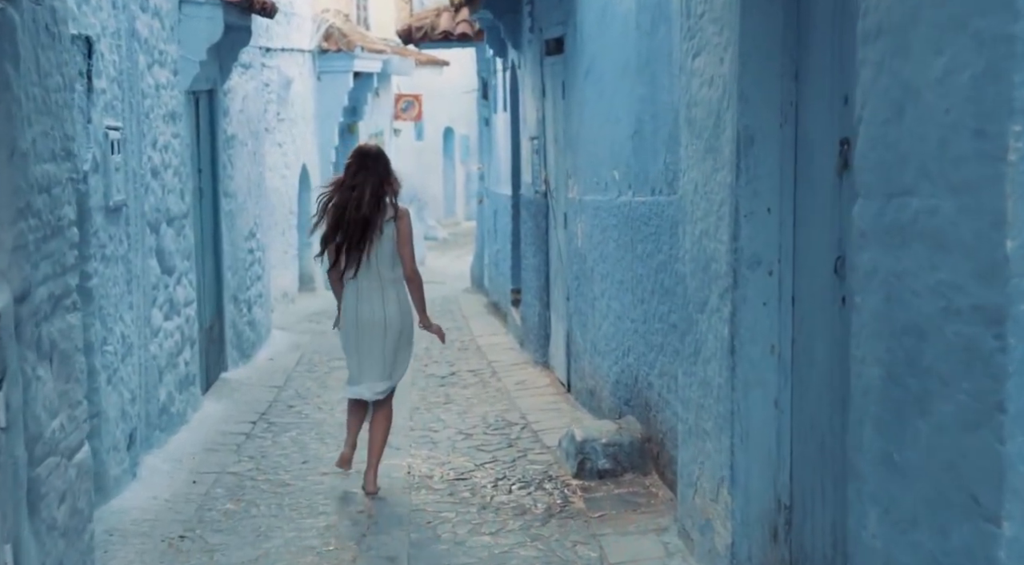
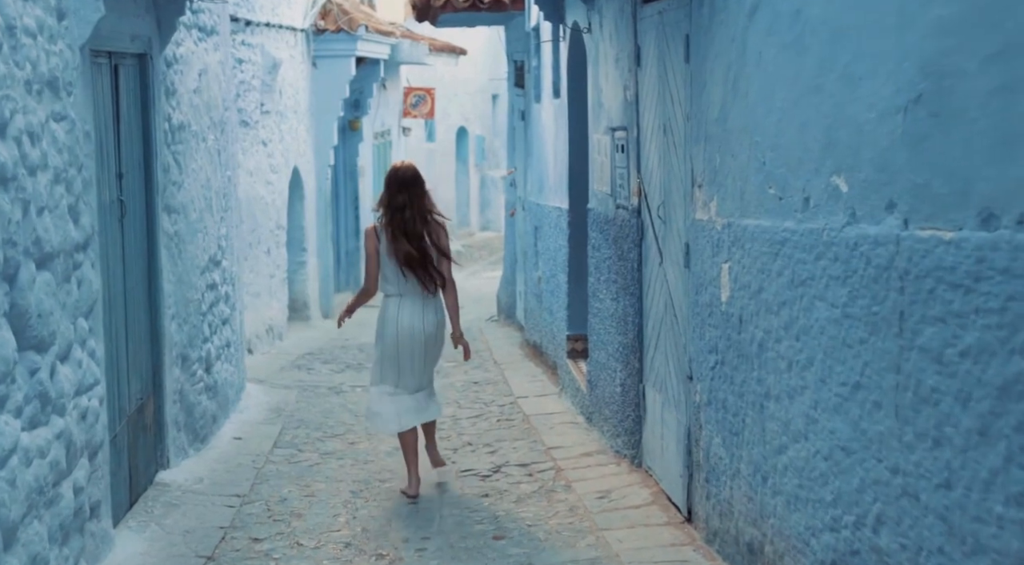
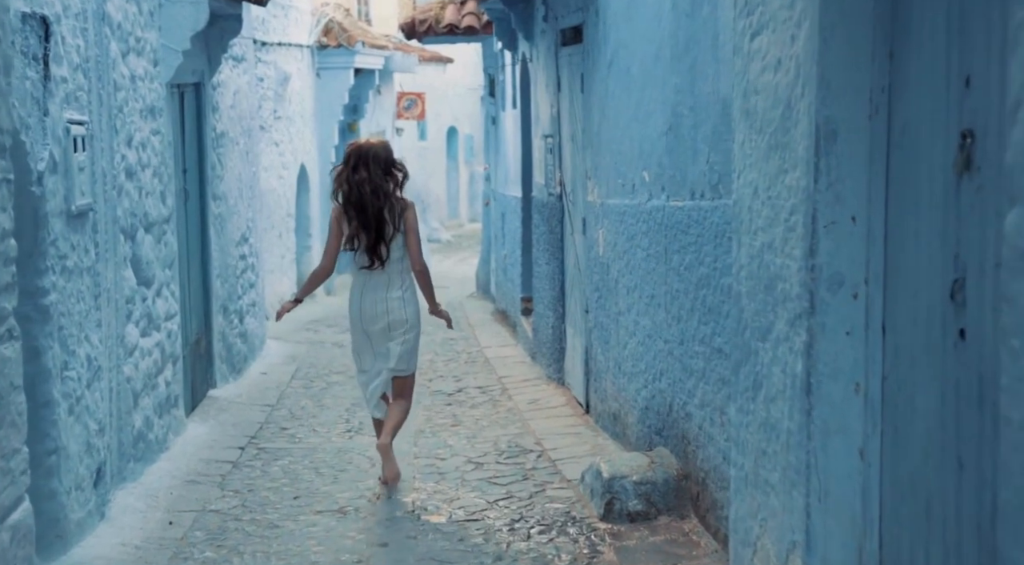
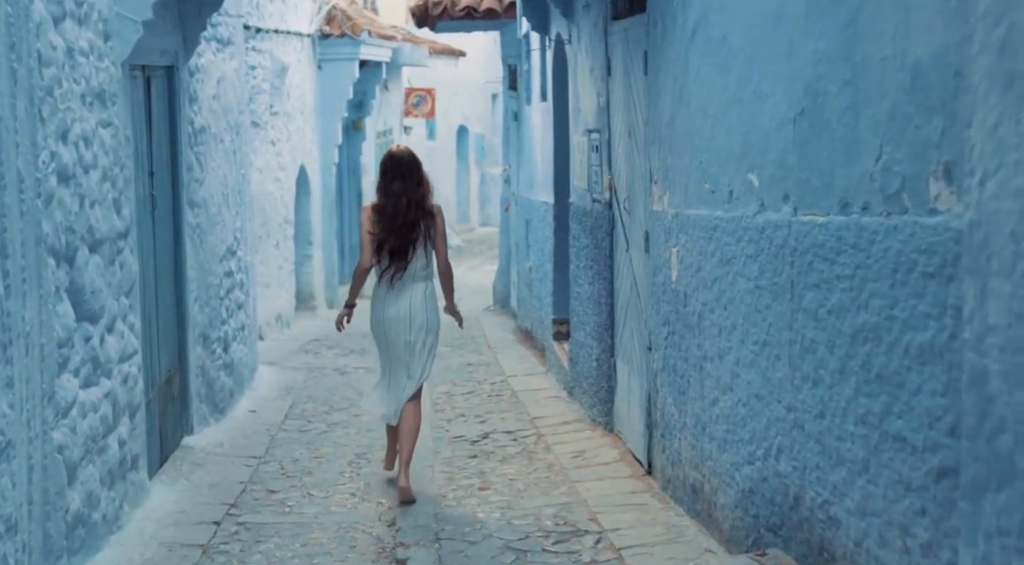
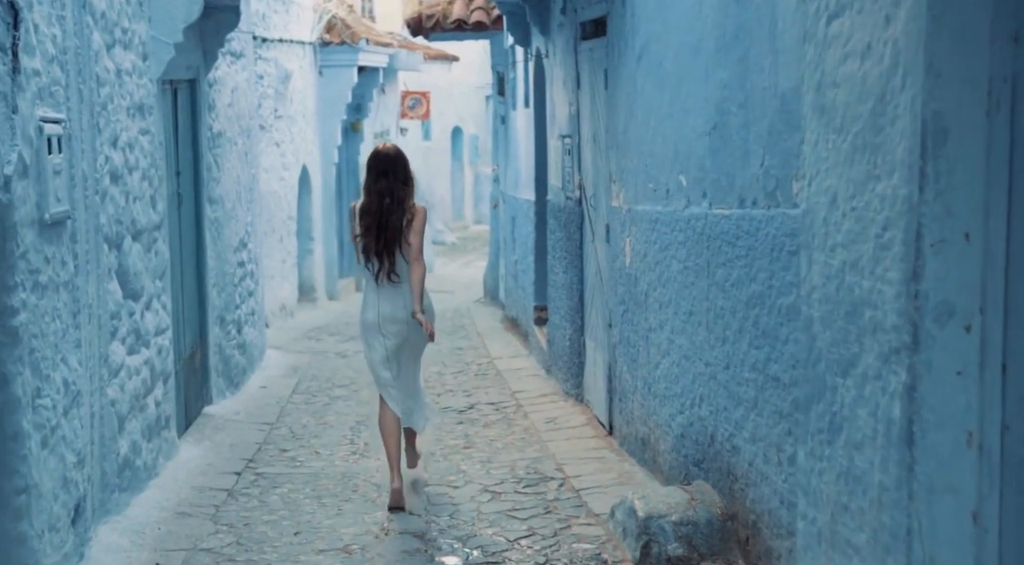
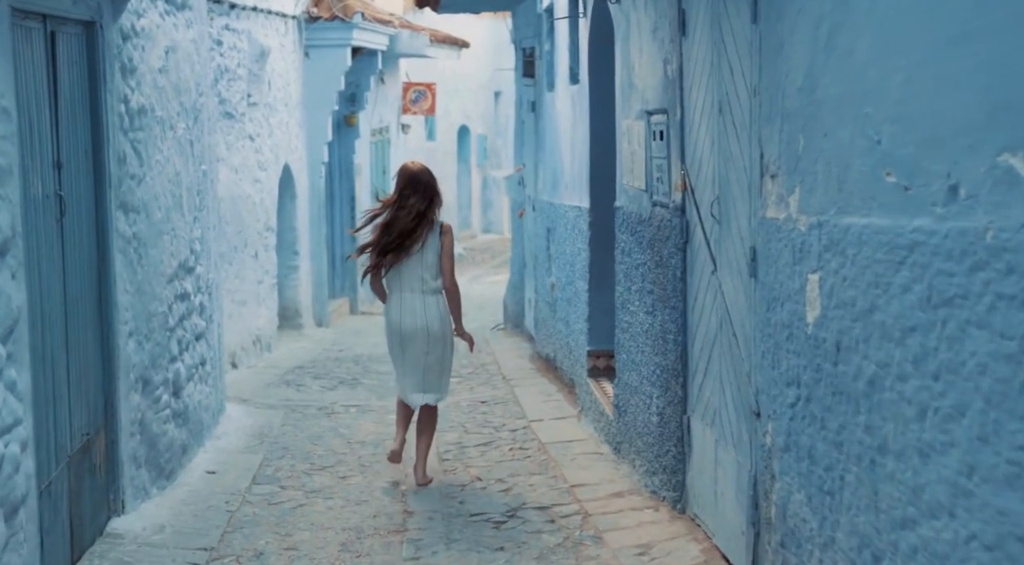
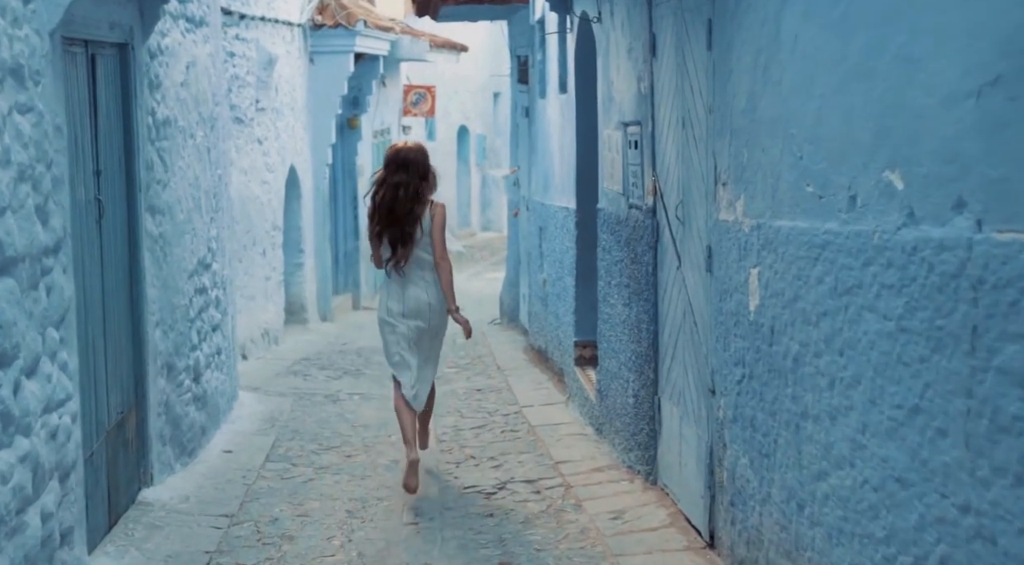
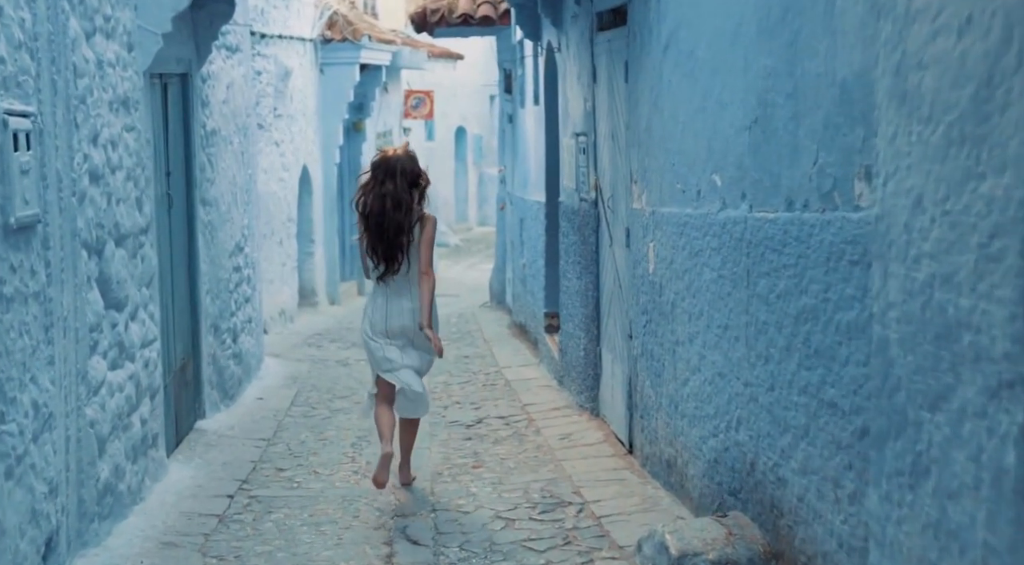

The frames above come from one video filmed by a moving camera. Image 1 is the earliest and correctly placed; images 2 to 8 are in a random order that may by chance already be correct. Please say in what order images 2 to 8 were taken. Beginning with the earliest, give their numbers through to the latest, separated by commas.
3, 5, 8, 4, 2, 7, 6
